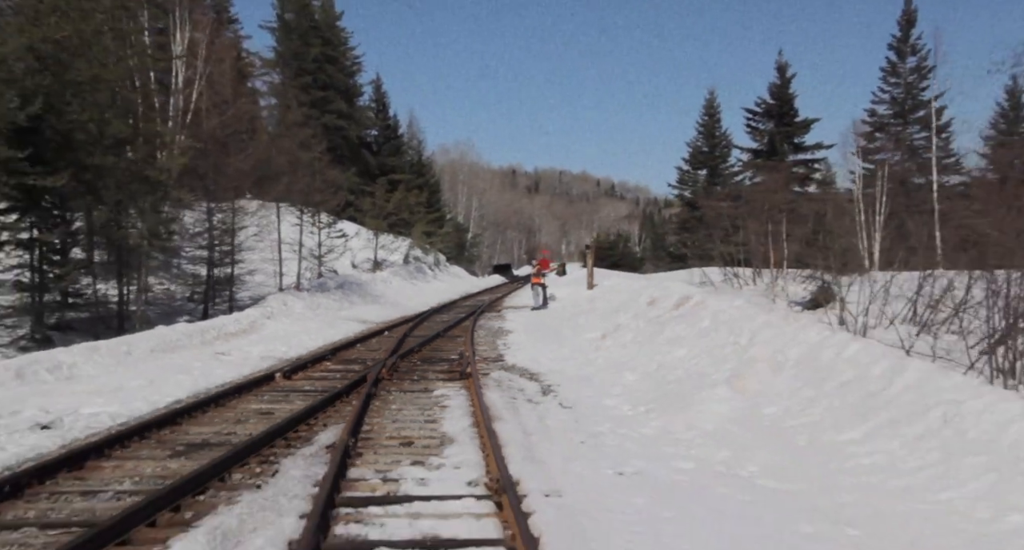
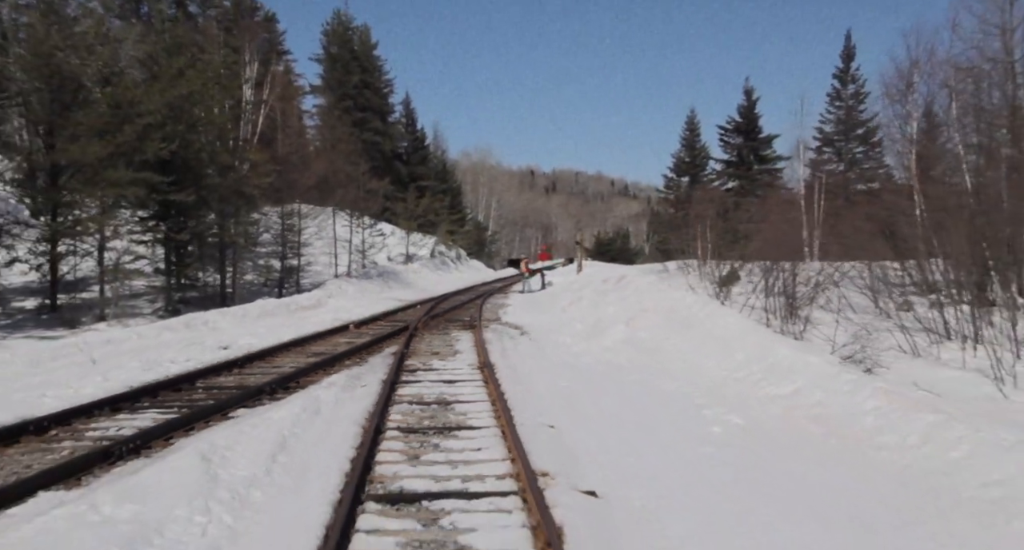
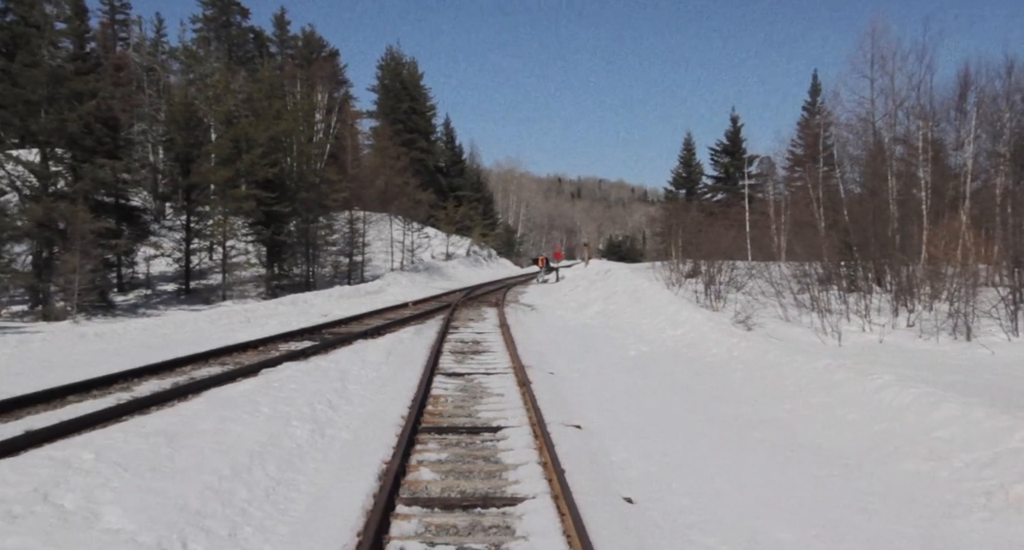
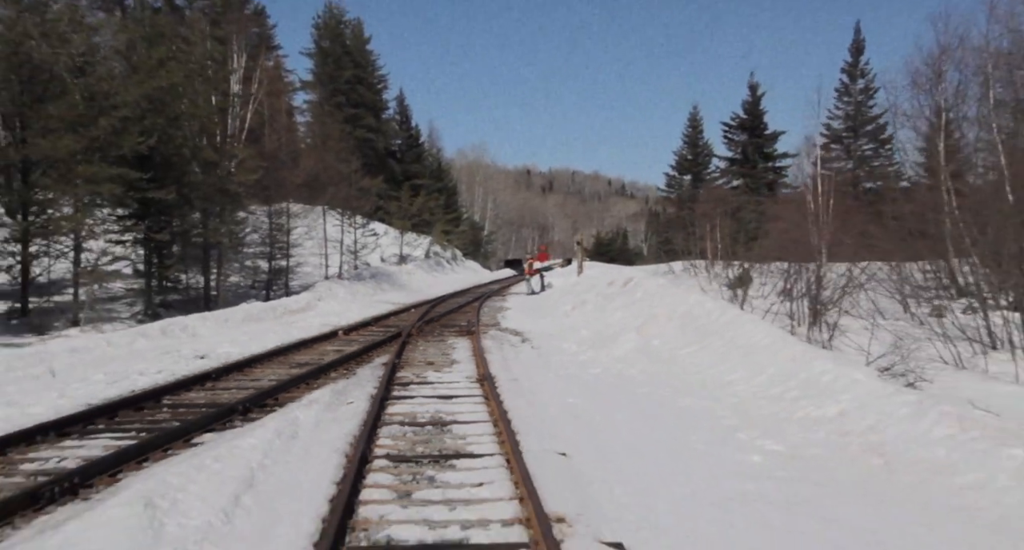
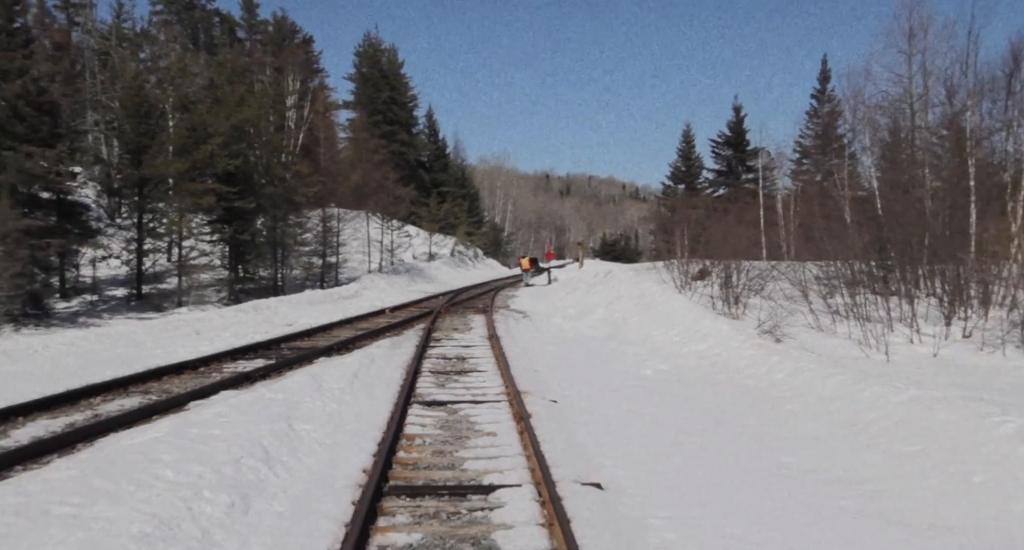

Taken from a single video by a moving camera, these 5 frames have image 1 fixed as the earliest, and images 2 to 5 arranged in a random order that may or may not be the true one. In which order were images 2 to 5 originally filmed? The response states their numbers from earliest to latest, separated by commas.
4, 2, 5, 3
